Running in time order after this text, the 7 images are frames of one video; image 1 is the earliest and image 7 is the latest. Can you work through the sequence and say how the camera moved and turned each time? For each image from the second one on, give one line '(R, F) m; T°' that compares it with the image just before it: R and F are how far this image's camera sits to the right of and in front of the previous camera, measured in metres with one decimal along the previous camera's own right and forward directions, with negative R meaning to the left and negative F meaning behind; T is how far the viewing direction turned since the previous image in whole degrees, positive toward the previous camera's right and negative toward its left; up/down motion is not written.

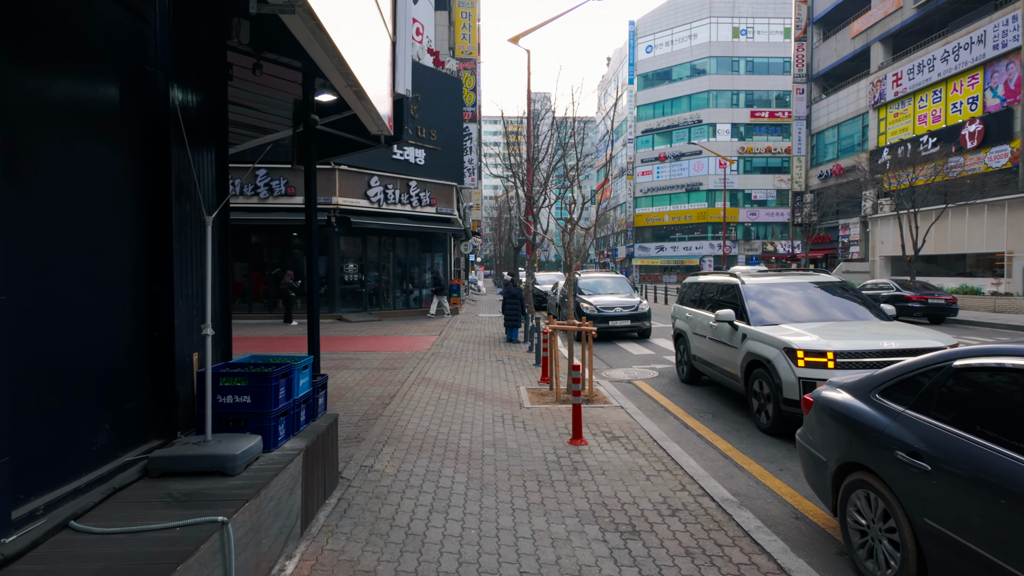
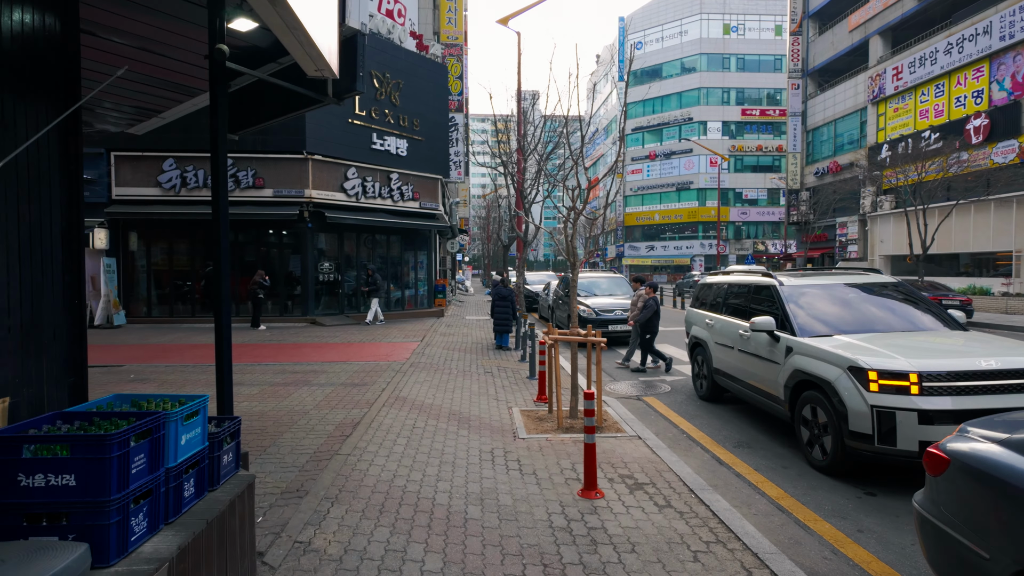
(0.0, +1.4) m; +1°
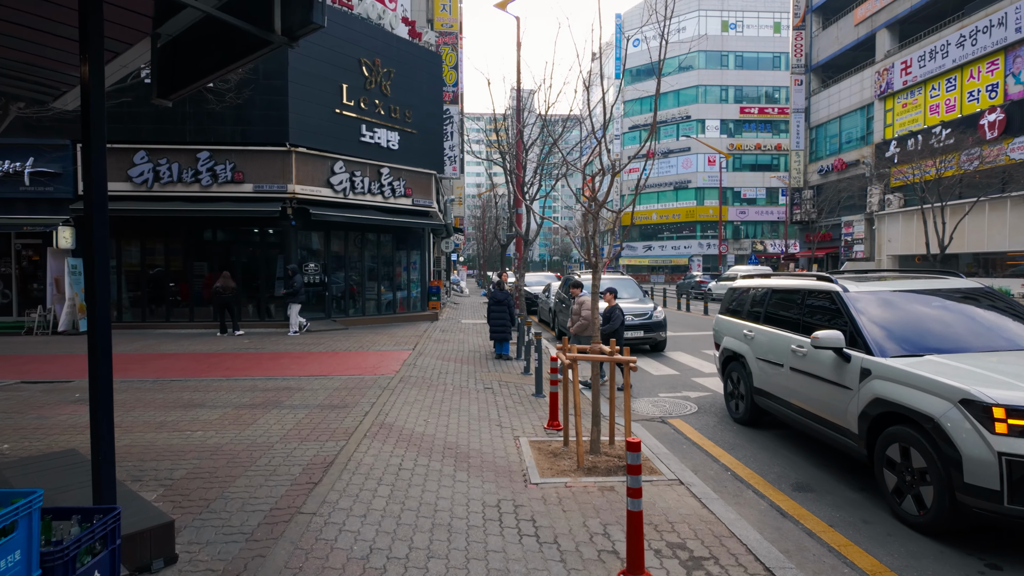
(-0.1, +1.2) m; +1°
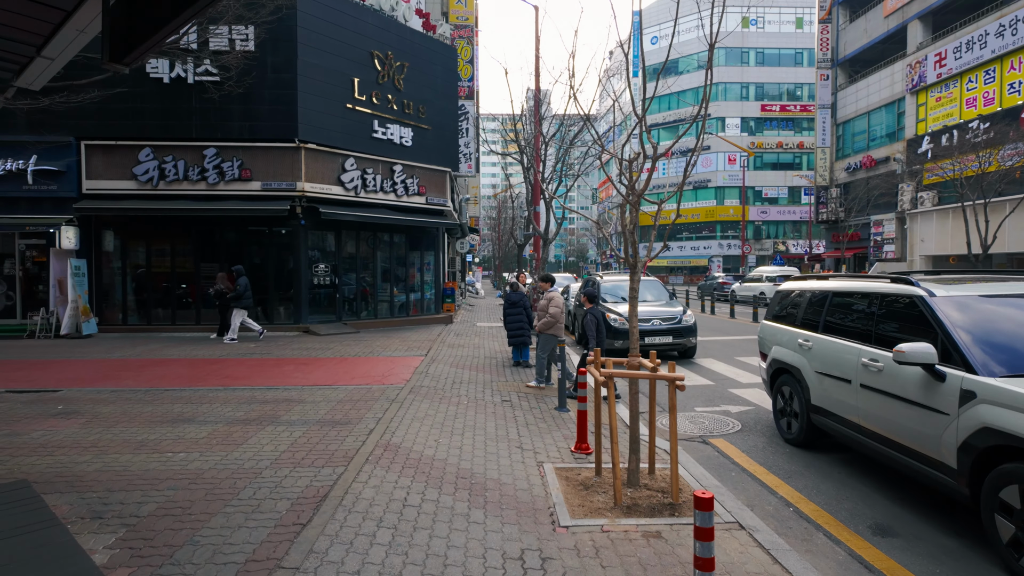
(-0.1, +0.8) m; -1°
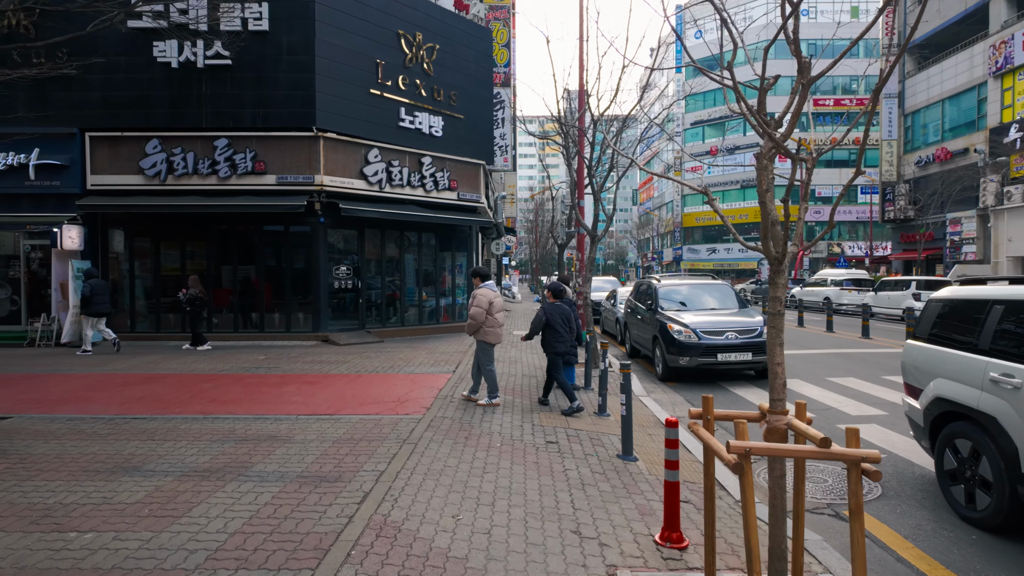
(-0.1, +1.8) m; -4°
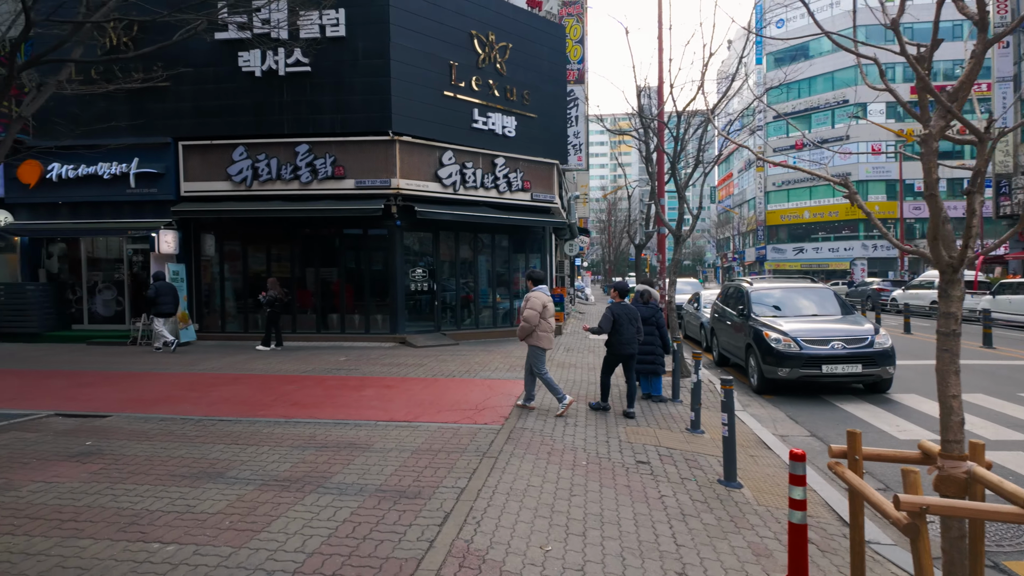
(-0.1, +0.4) m; -7°
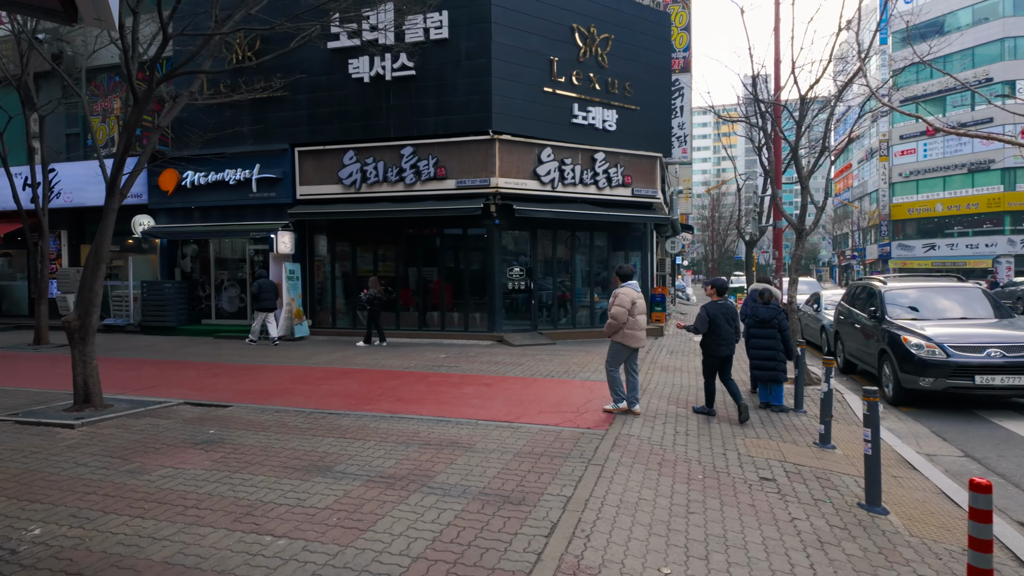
(-0.1, +0.2) m; -9°
